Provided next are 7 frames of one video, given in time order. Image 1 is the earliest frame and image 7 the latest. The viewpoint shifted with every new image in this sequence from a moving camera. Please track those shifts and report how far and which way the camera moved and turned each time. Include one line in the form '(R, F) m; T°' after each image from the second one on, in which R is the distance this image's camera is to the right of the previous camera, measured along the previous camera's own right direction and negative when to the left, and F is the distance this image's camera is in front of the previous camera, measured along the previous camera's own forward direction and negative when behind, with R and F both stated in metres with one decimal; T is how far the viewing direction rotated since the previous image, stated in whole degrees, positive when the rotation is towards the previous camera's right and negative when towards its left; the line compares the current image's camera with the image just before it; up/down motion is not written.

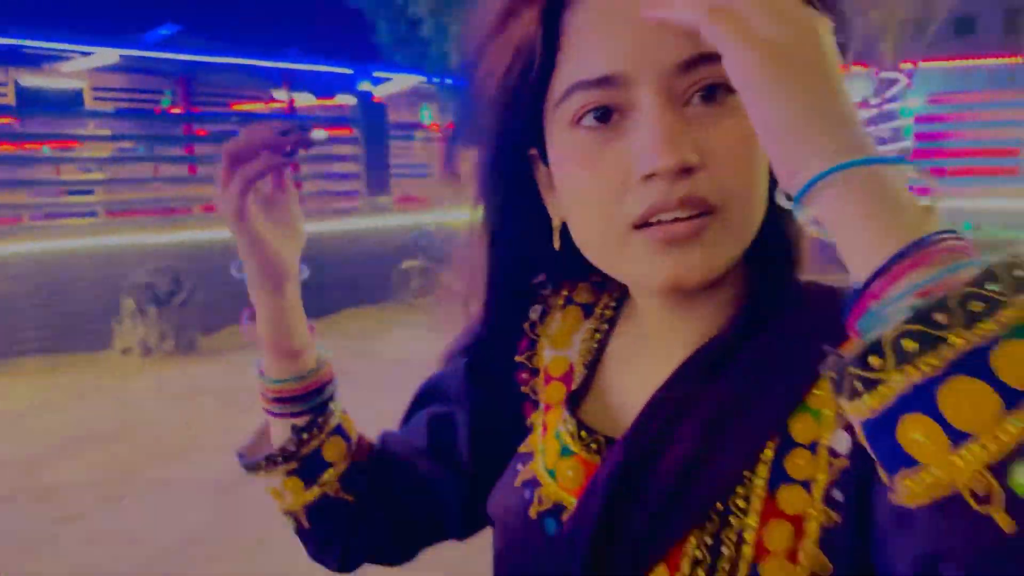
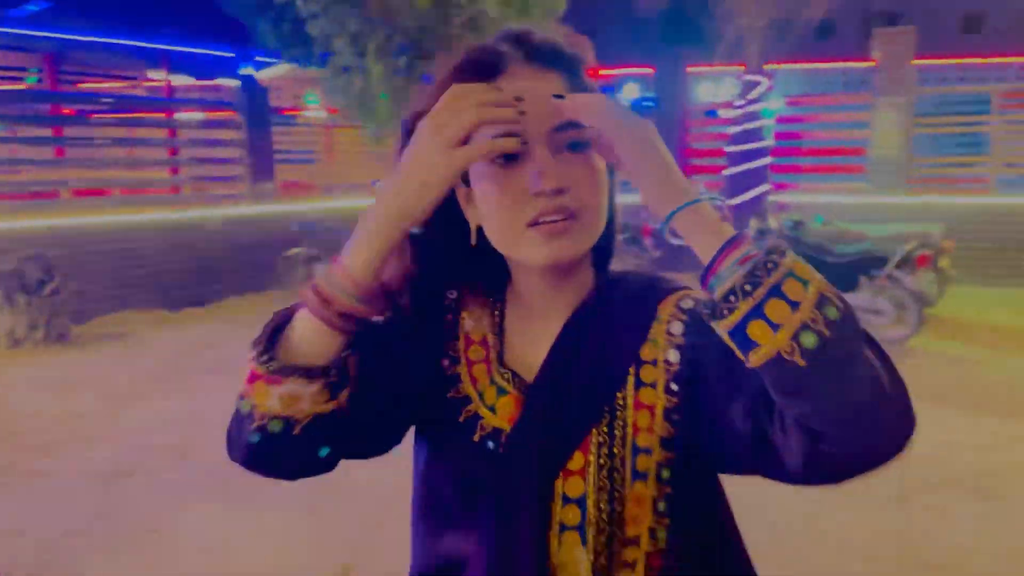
(0.0, -0.2) m; +8°
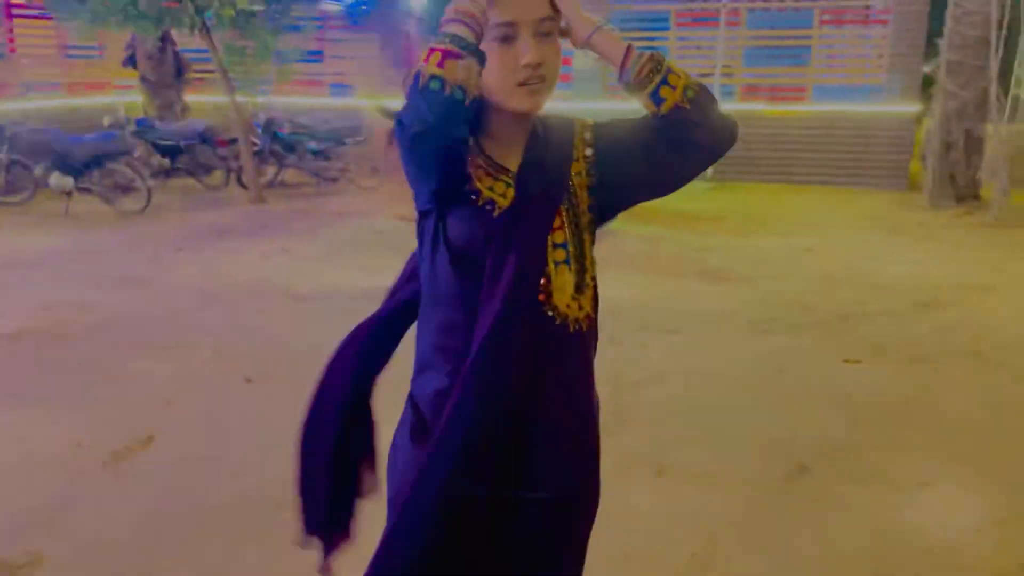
(-0.3, -0.5) m; +19°
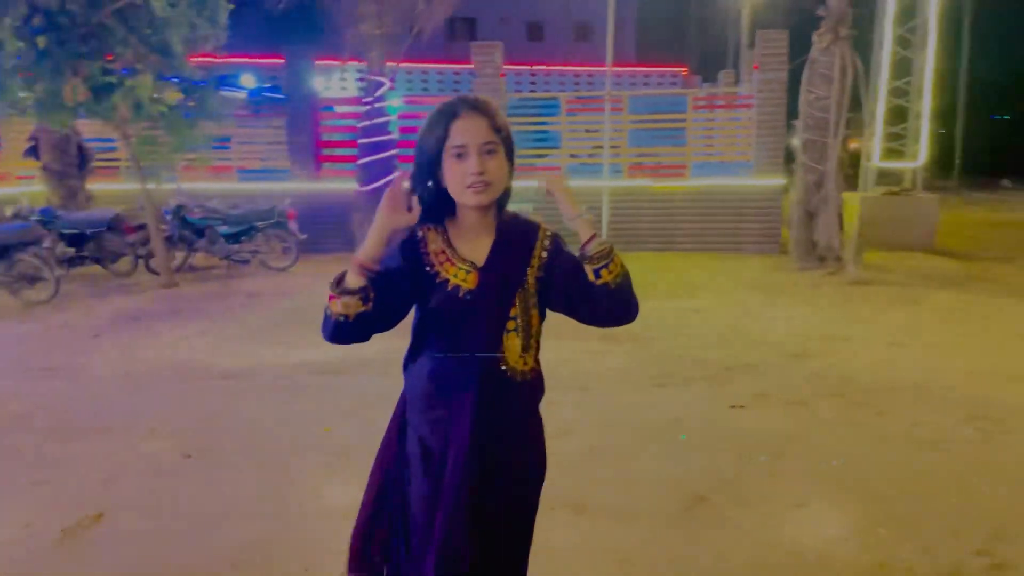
(-0.1, -0.5) m; +7°
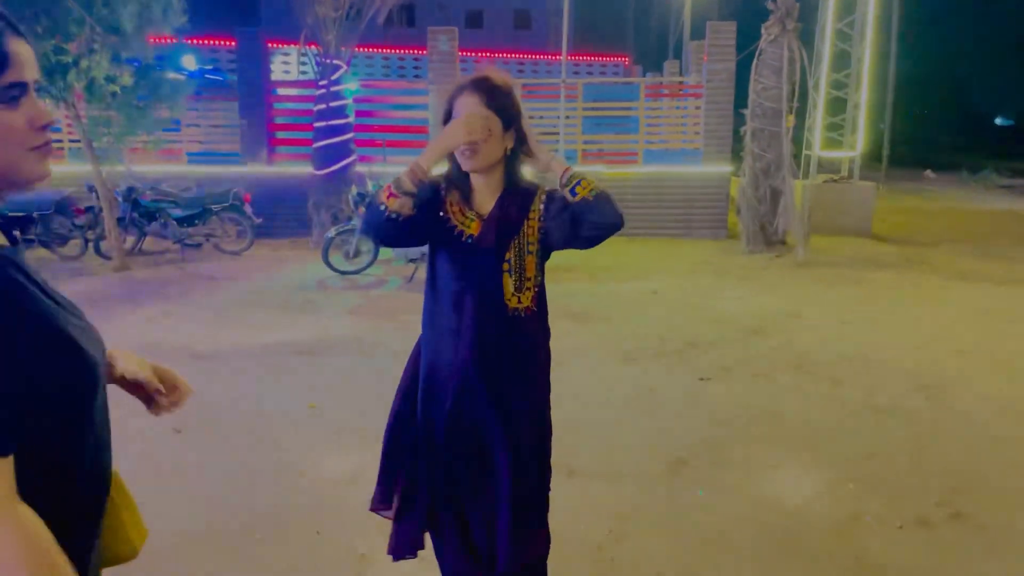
(-0.3, -0.2) m; +4°
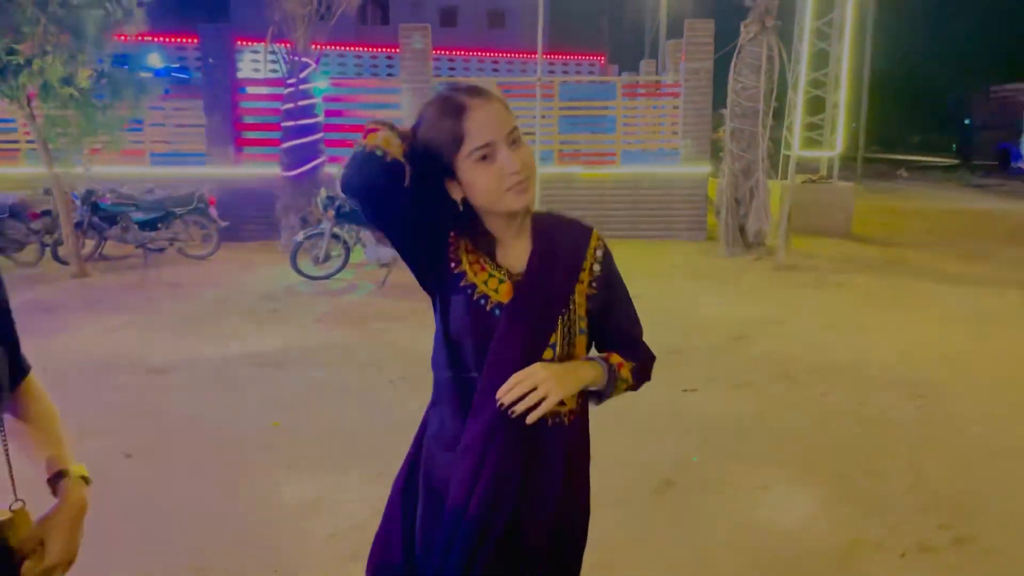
(0.0, +0.3) m; +2°
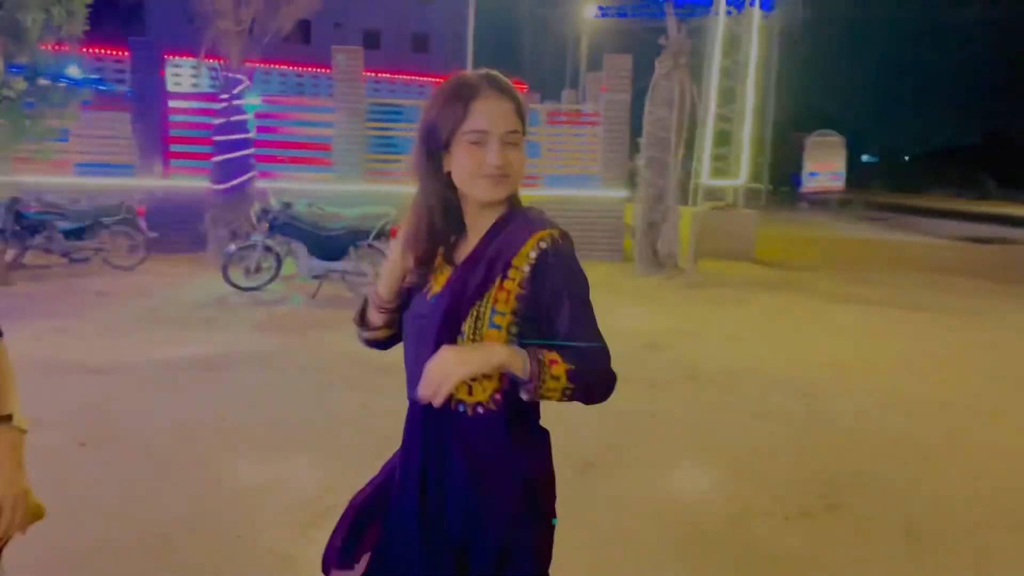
(-0.1, -0.4) m; +6°
